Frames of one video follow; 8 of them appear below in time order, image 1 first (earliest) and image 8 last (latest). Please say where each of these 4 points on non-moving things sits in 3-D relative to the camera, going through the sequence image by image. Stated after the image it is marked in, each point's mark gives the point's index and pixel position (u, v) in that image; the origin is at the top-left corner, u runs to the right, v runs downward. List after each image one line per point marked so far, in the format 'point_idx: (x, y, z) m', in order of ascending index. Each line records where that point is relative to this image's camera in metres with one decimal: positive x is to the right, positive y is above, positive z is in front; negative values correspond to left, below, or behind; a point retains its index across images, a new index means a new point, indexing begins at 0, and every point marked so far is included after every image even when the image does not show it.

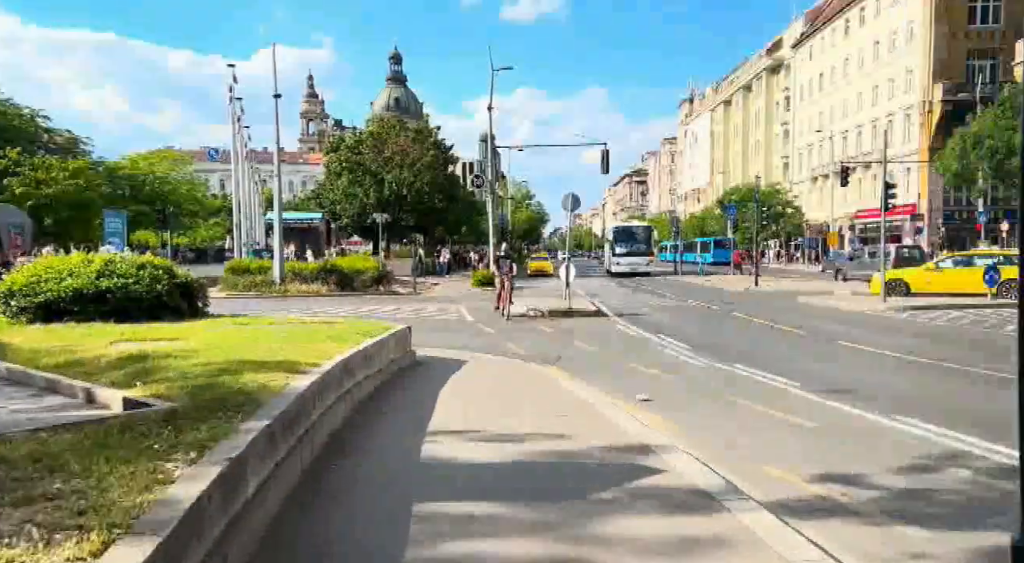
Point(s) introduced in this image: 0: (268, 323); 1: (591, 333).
0: (-3.6, -0.6, +13.7) m
1: (+1.6, -1.1, +19.4) m
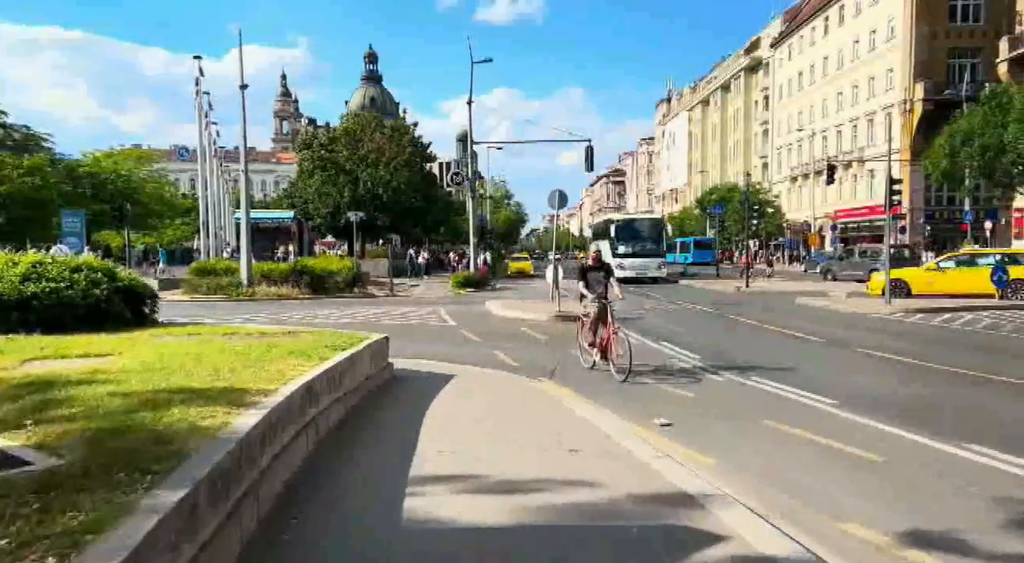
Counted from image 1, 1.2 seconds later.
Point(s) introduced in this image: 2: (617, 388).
0: (-3.7, -0.6, +11.9) m
1: (+1.4, -1.1, +17.8) m
2: (+1.4, -1.5, +12.7) m
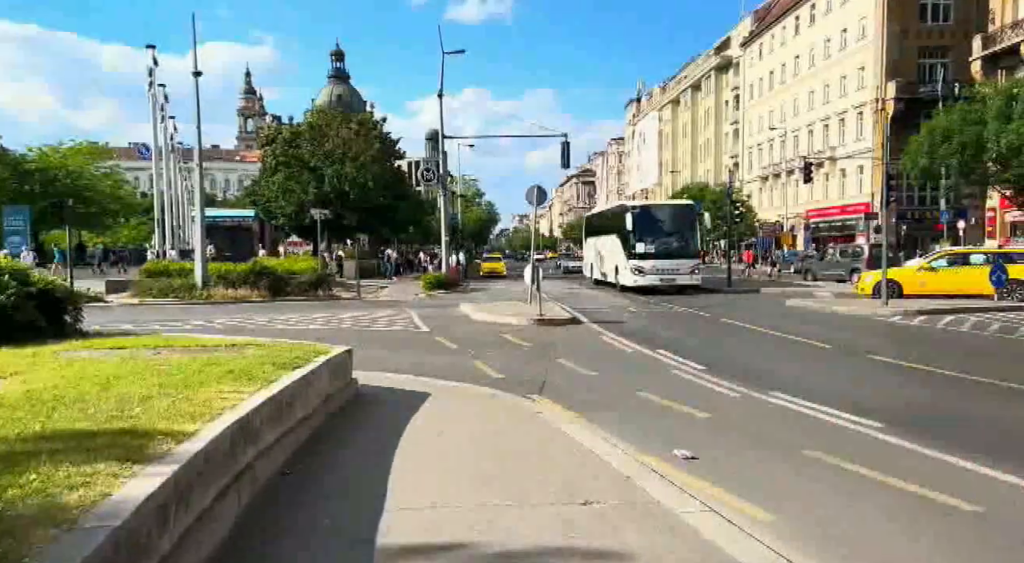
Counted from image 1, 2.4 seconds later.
0: (-3.9, -0.7, +10.1) m
1: (+1.0, -1.1, +16.1) m
2: (+1.2, -1.5, +11.0) m
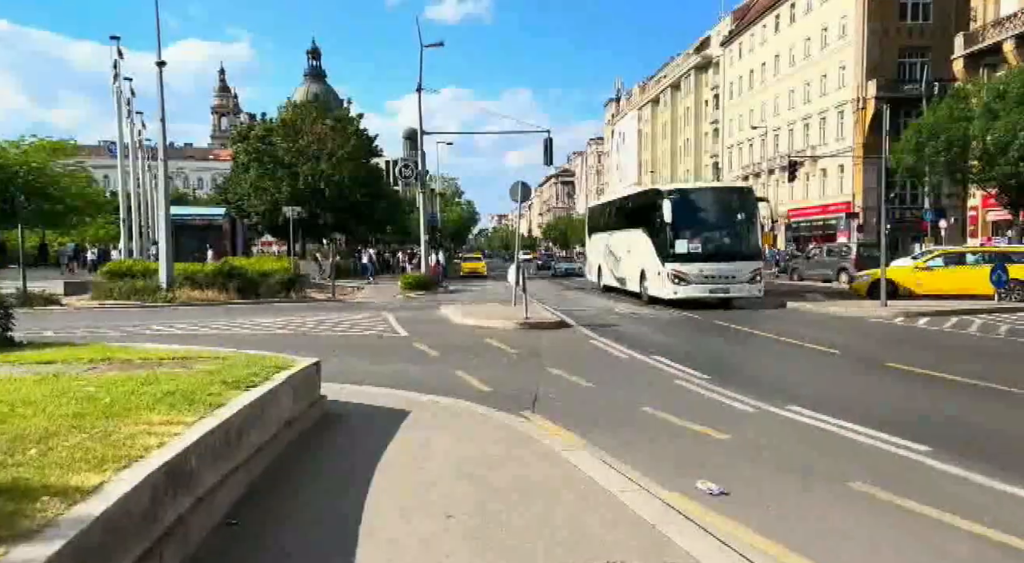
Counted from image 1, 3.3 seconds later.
0: (-4.0, -0.7, +8.8) m
1: (+0.8, -1.2, +15.0) m
2: (+1.1, -1.5, +9.9) m
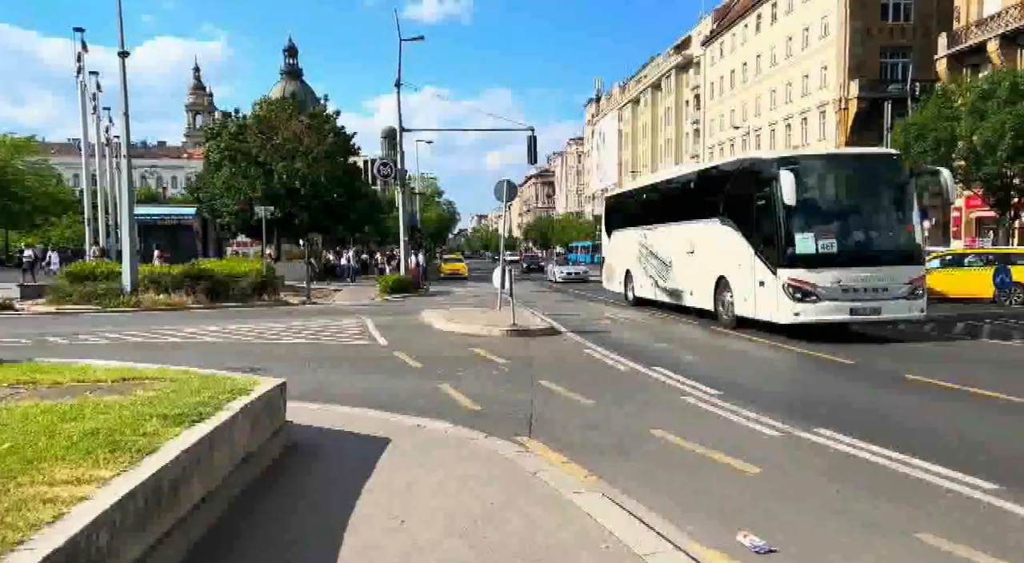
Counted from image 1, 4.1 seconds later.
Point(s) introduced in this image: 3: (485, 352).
0: (-4.0, -0.8, +7.6) m
1: (+0.6, -1.2, +13.8) m
2: (+1.0, -1.6, +8.7) m
3: (-0.4, -1.1, +15.0) m
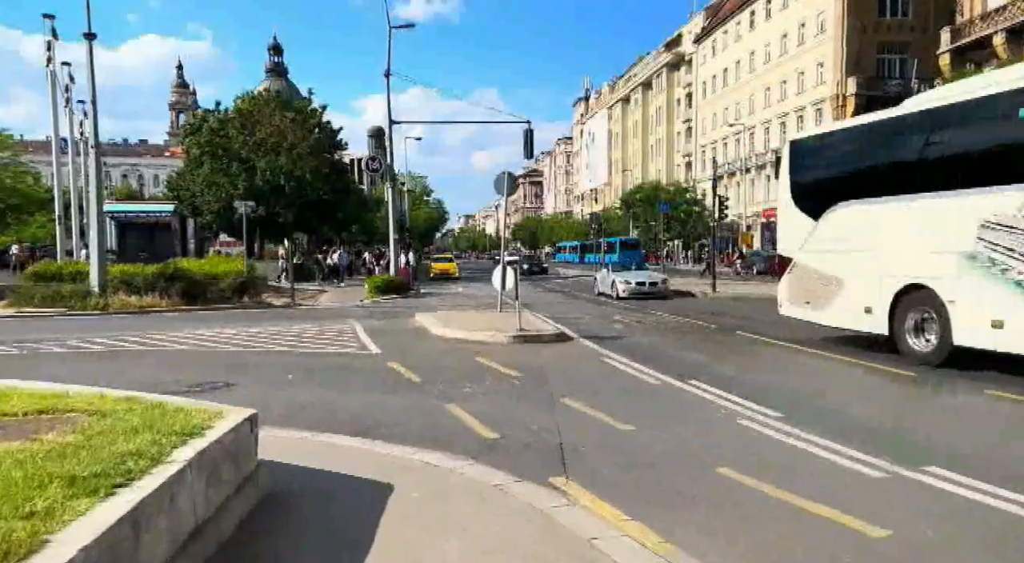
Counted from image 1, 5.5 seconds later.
0: (-3.7, -0.8, +5.8) m
1: (+0.8, -1.2, +12.1) m
2: (+1.3, -1.6, +7.0) m
3: (-0.3, -1.1, +13.2) m
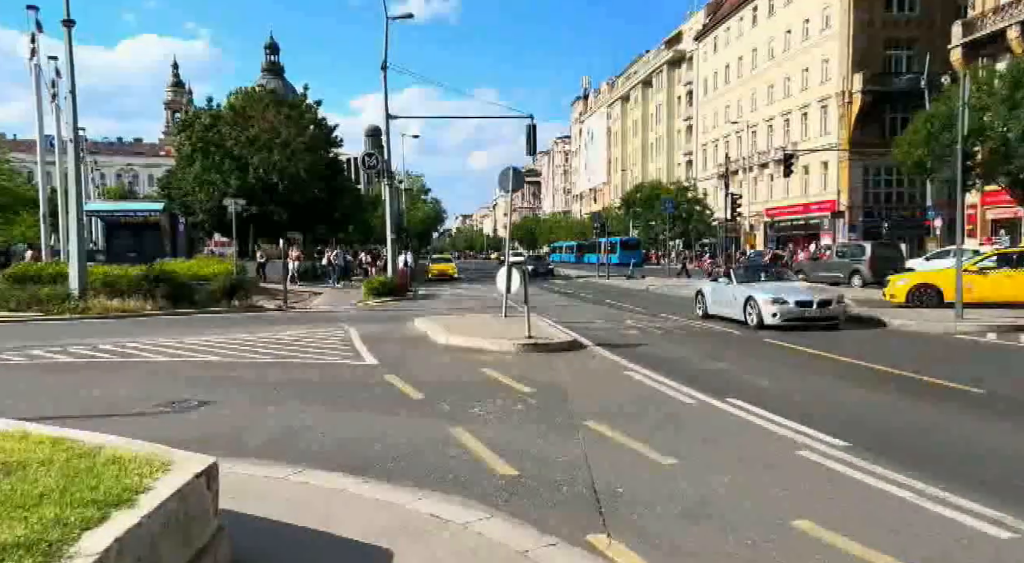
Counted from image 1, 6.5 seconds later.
0: (-3.6, -0.8, +4.4) m
1: (+0.9, -1.3, +10.7) m
2: (+1.4, -1.6, +5.6) m
3: (-0.1, -1.2, +11.9) m
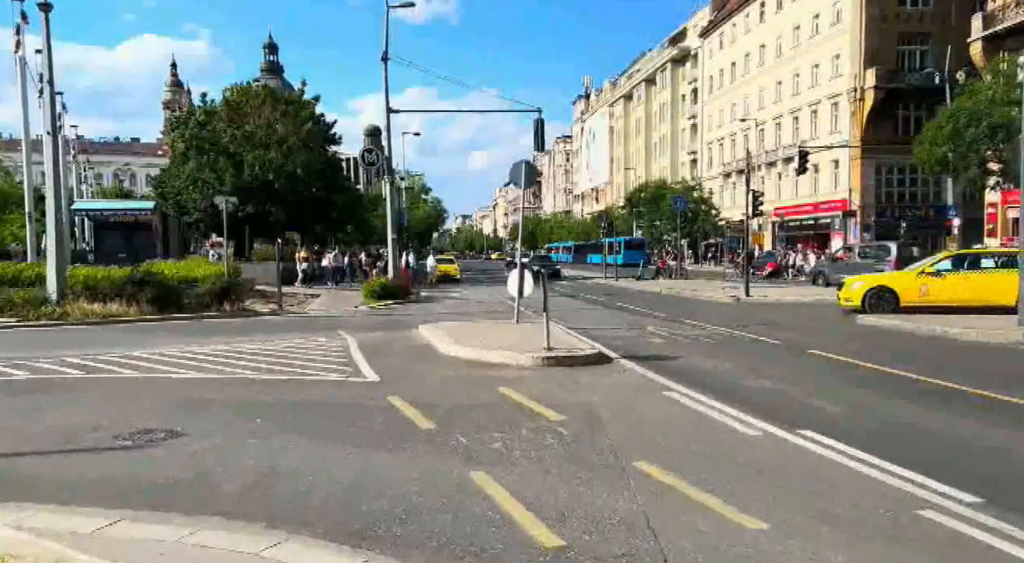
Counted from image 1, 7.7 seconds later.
0: (-3.3, -0.9, +2.8) m
1: (+1.2, -1.4, +9.1) m
2: (+1.7, -1.7, +4.0) m
3: (+0.1, -1.3, +10.2) m
